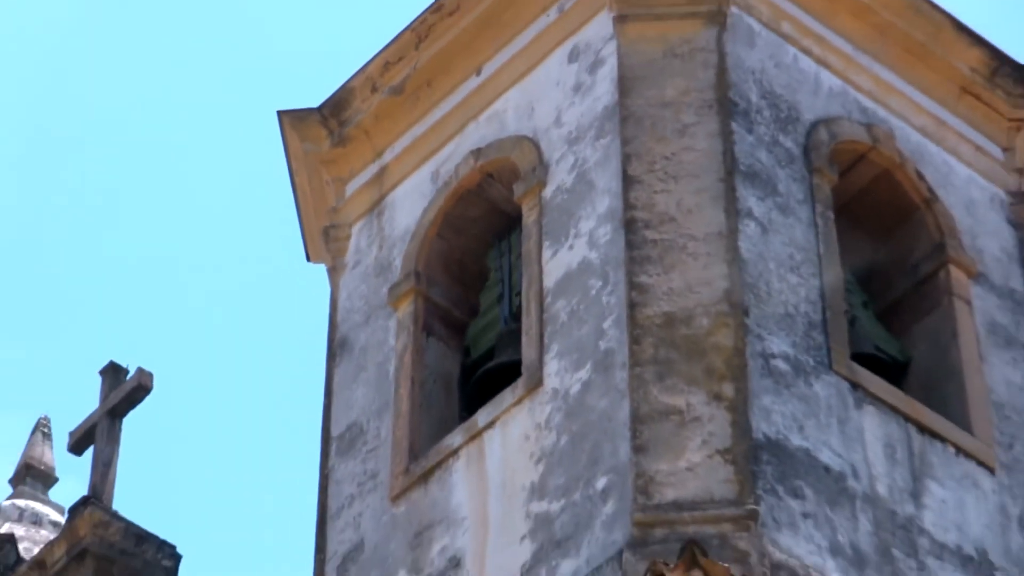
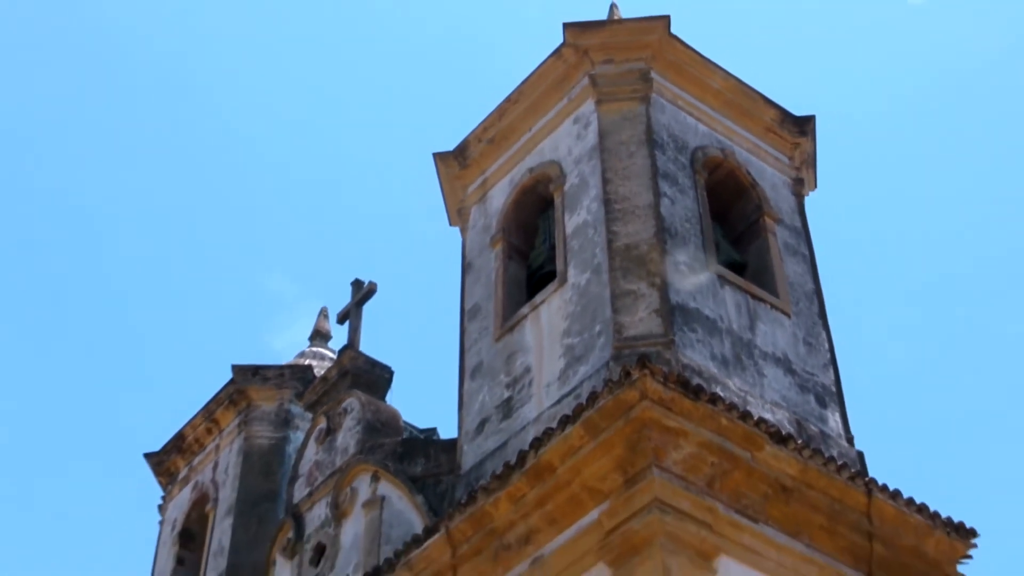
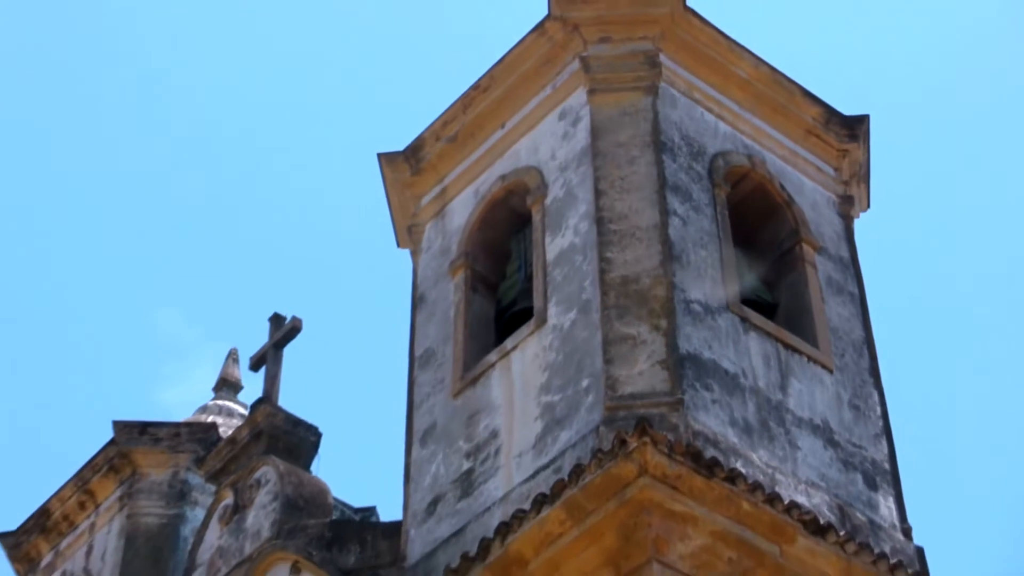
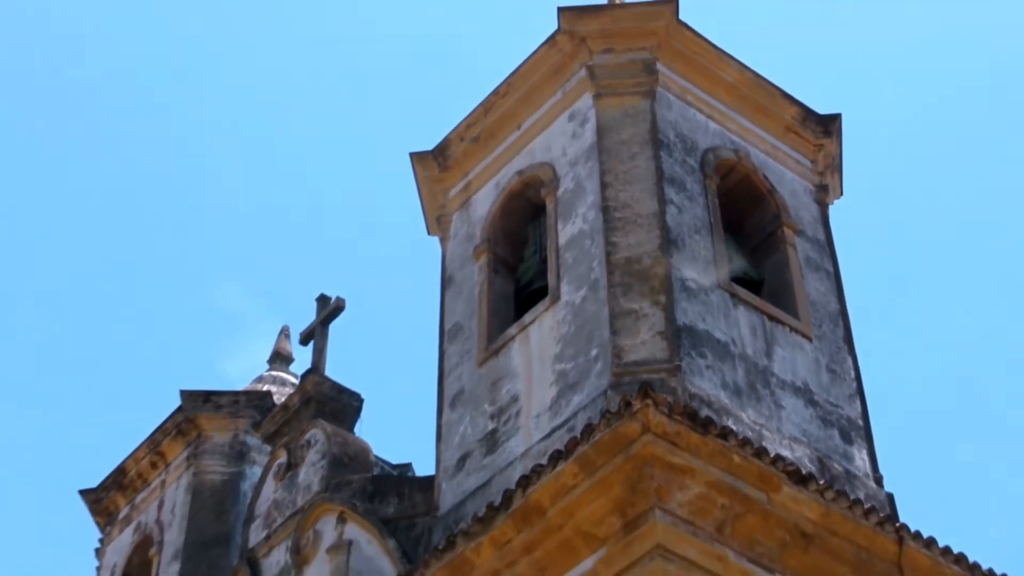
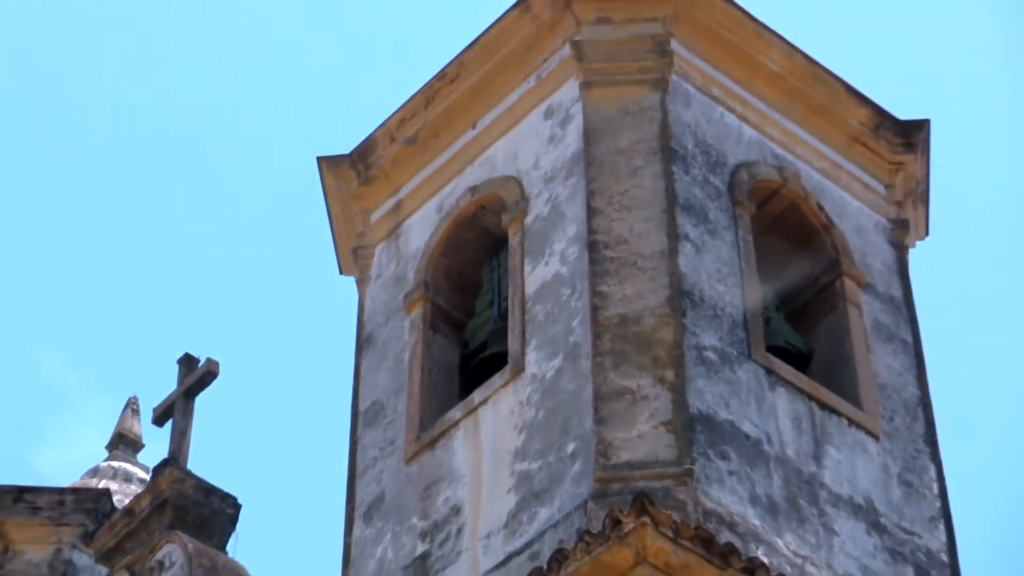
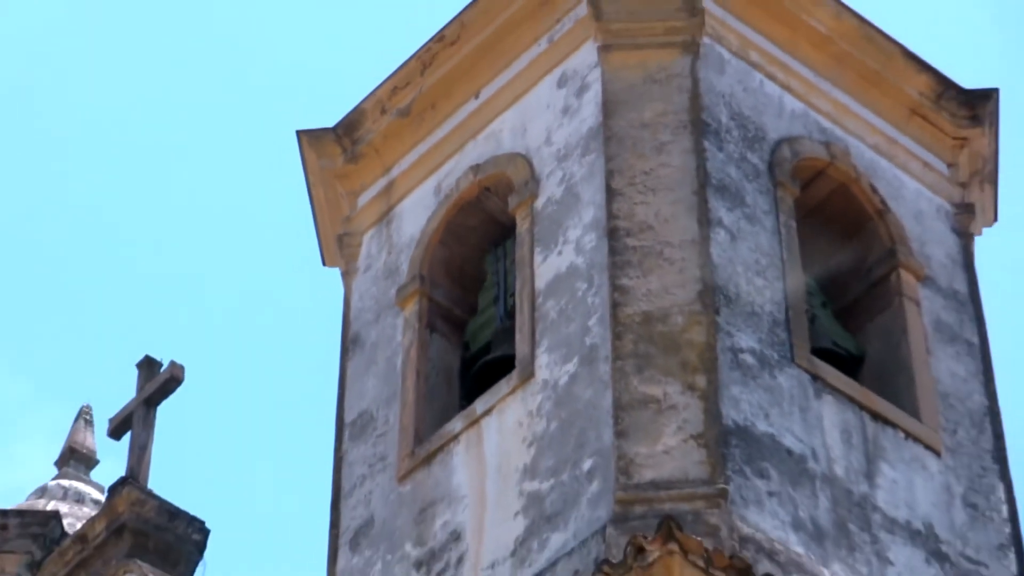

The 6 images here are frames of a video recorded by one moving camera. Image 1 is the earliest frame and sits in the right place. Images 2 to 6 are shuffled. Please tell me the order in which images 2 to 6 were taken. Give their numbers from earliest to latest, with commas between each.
6, 5, 3, 4, 2
